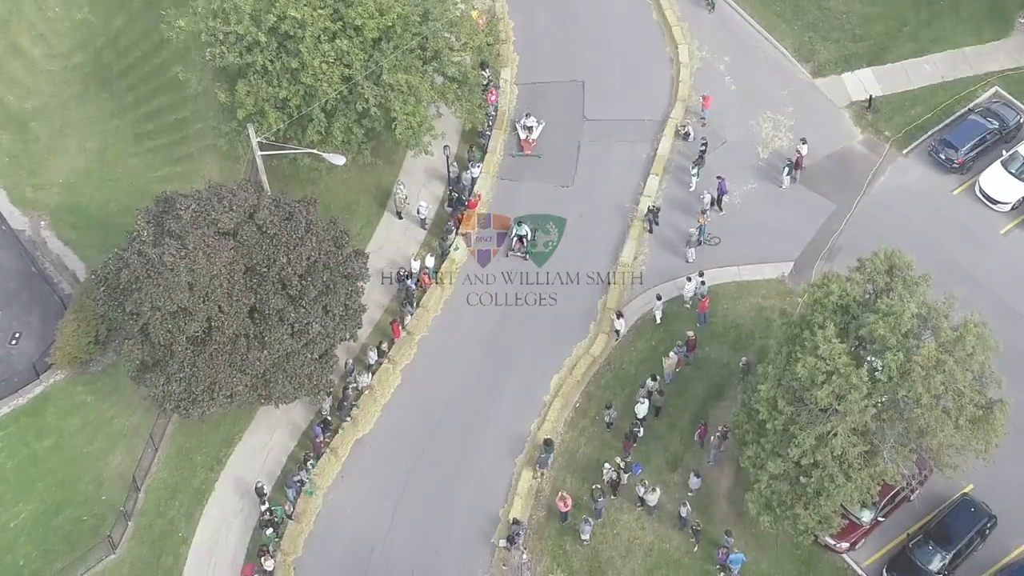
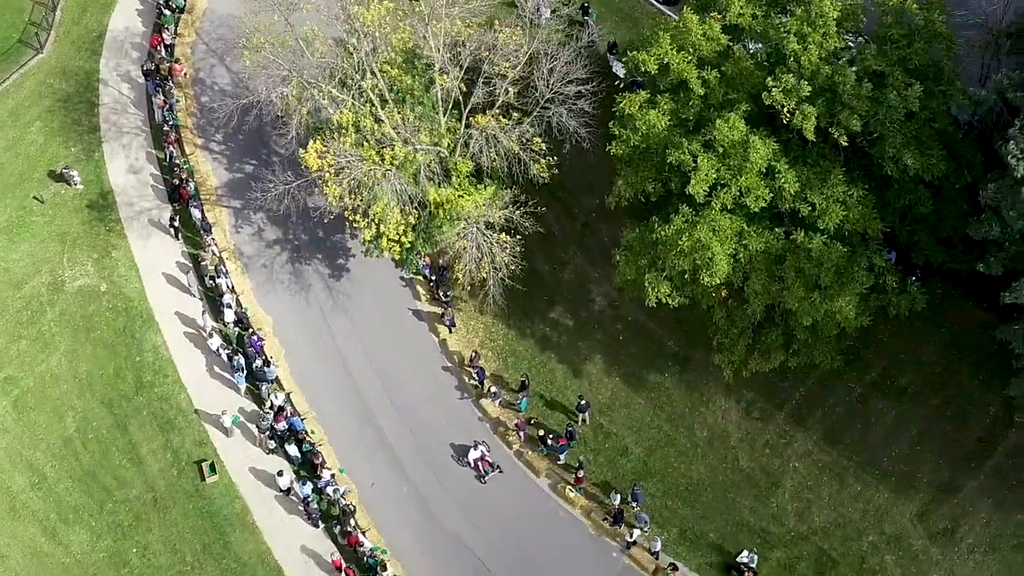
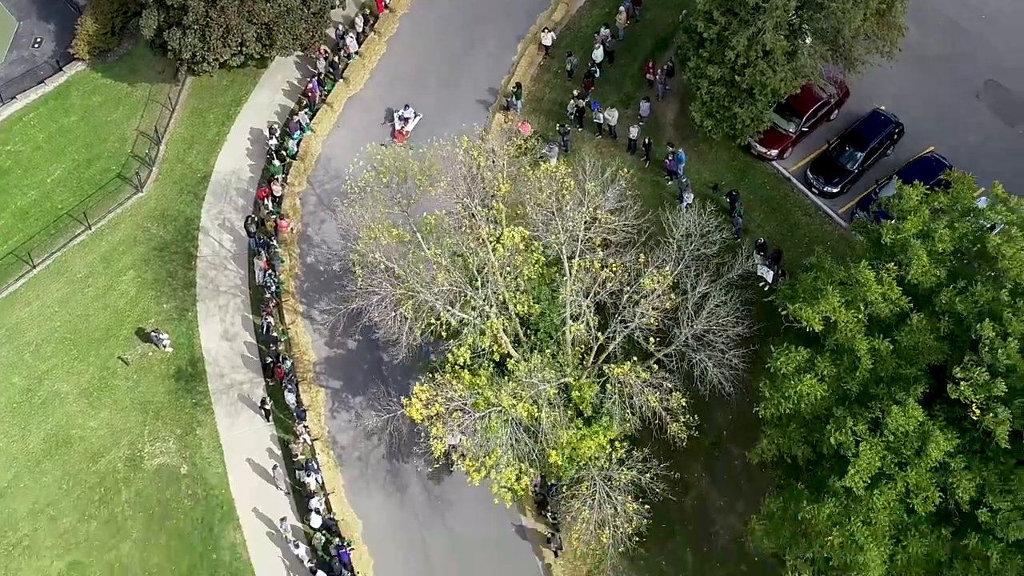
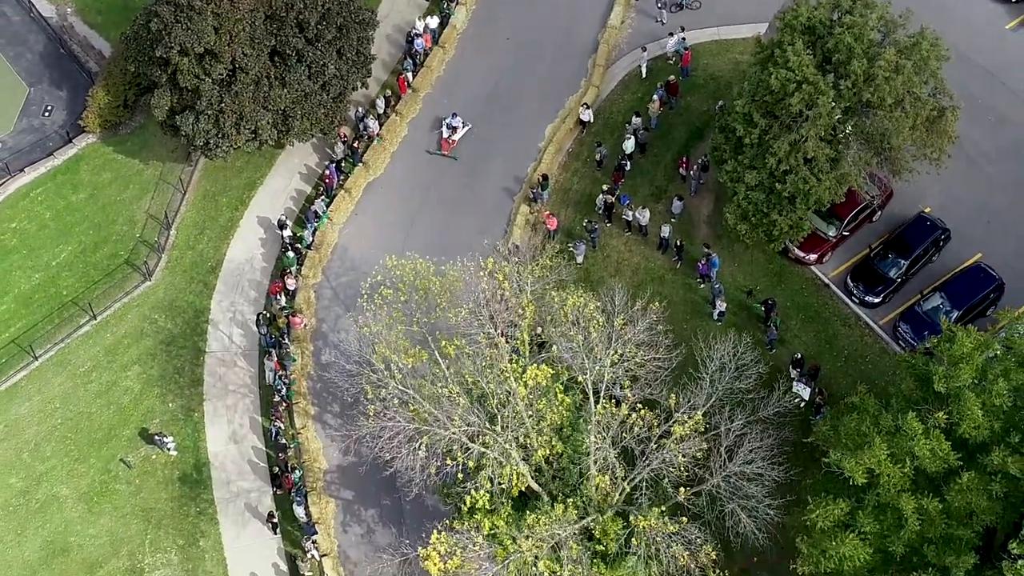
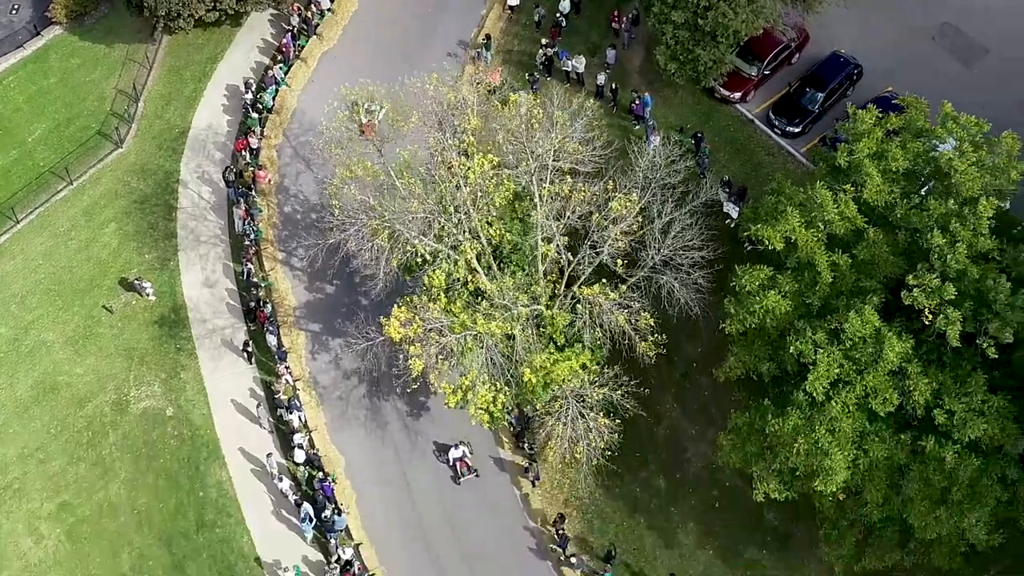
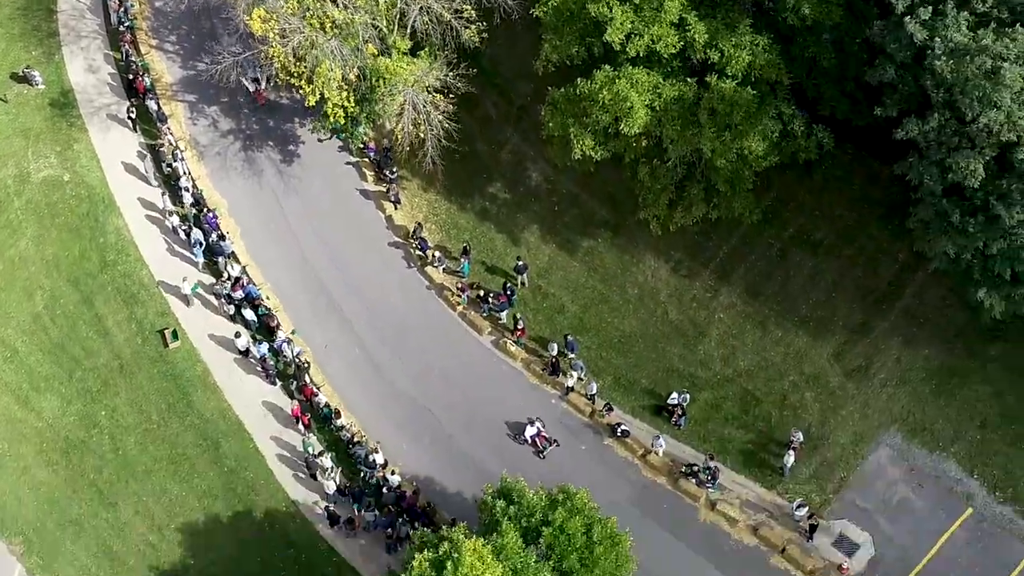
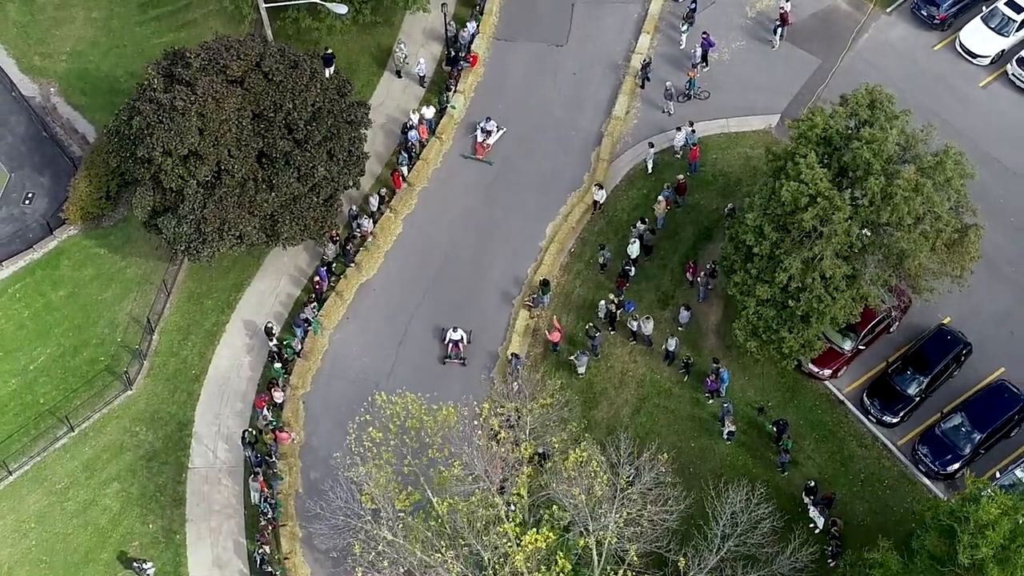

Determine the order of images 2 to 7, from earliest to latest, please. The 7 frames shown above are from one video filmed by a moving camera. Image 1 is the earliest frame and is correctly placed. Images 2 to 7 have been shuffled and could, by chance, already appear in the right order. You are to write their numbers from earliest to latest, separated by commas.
7, 4, 3, 5, 2, 6
